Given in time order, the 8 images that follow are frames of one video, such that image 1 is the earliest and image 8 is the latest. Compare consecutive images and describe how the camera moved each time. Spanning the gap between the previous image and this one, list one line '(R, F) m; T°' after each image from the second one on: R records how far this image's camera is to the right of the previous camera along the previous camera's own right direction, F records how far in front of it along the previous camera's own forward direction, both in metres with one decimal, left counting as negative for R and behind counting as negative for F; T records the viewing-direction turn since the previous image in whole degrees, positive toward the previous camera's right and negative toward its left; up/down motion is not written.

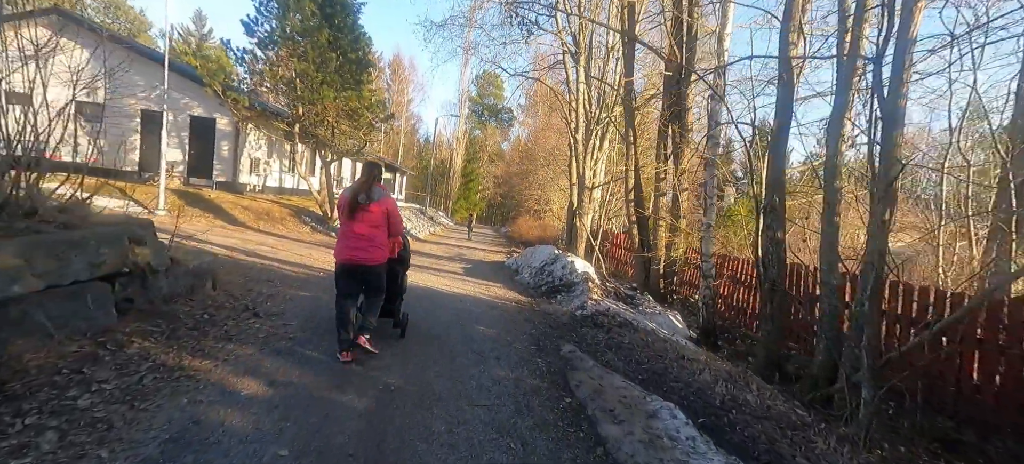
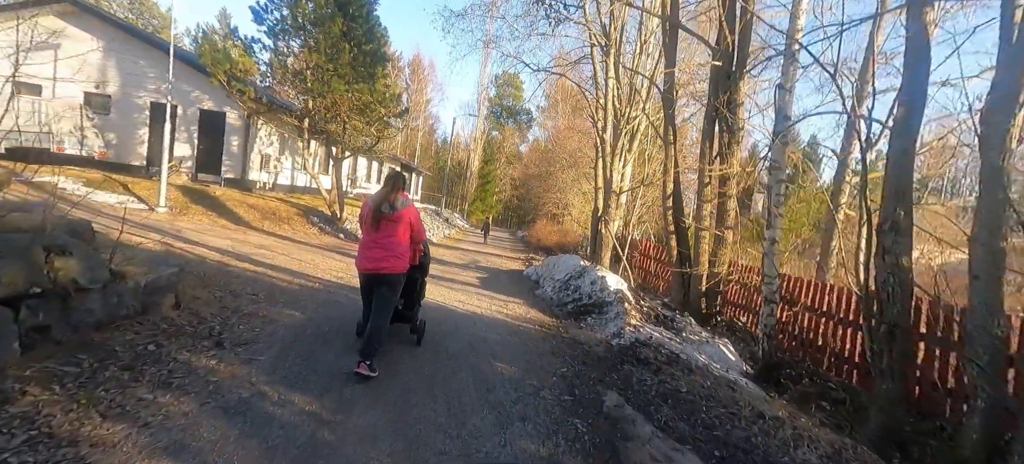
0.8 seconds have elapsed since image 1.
(-0.1, +1.0) m; -2°
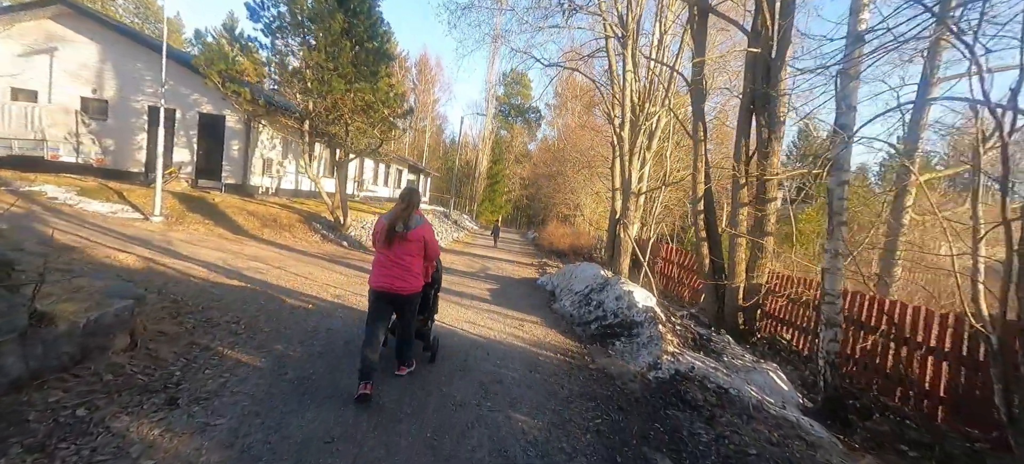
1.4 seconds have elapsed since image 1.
(-0.1, +0.8) m; -1°
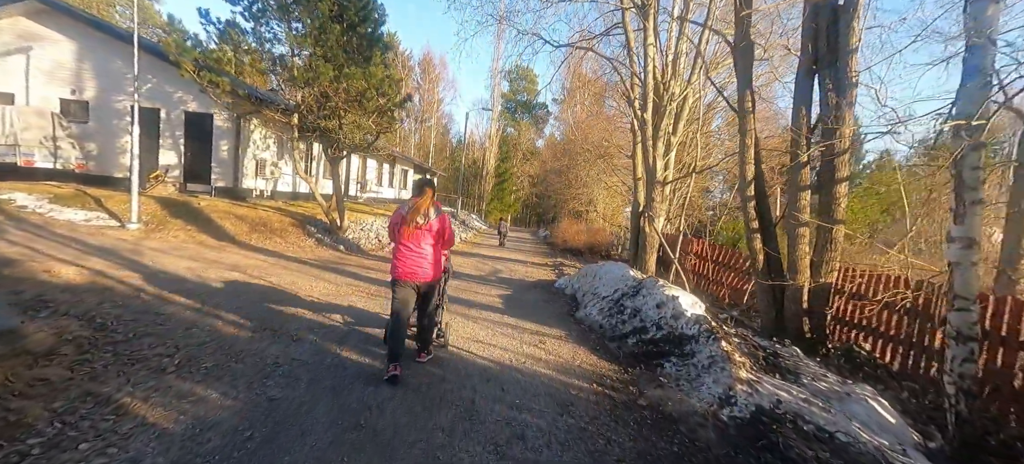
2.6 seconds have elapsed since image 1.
(-0.1, +1.2) m; -1°
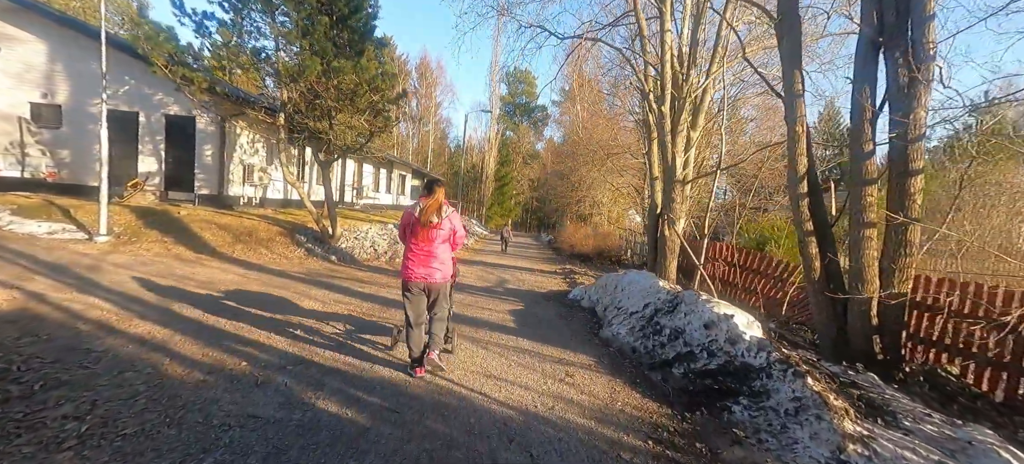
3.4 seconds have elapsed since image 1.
(-0.2, +0.9) m; 0°
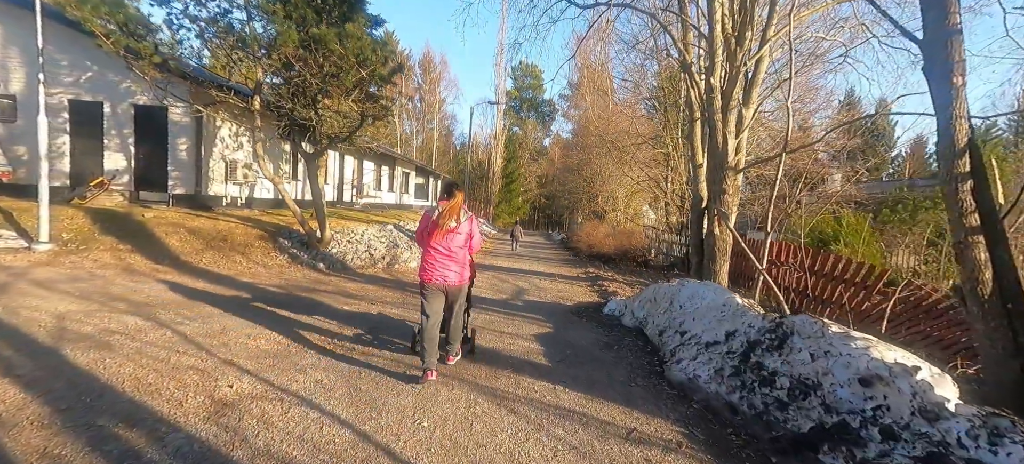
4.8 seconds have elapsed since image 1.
(-0.3, +1.6) m; -1°
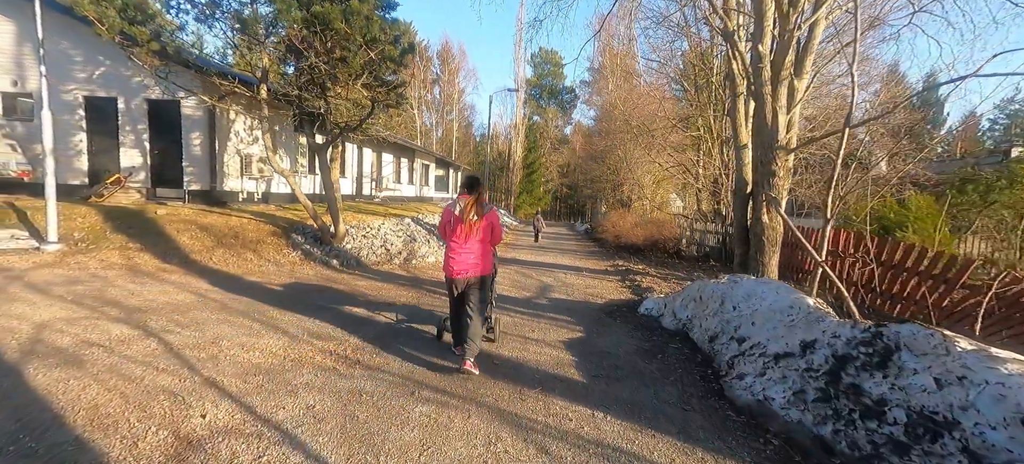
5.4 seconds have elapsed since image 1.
(0.0, +0.7) m; -3°
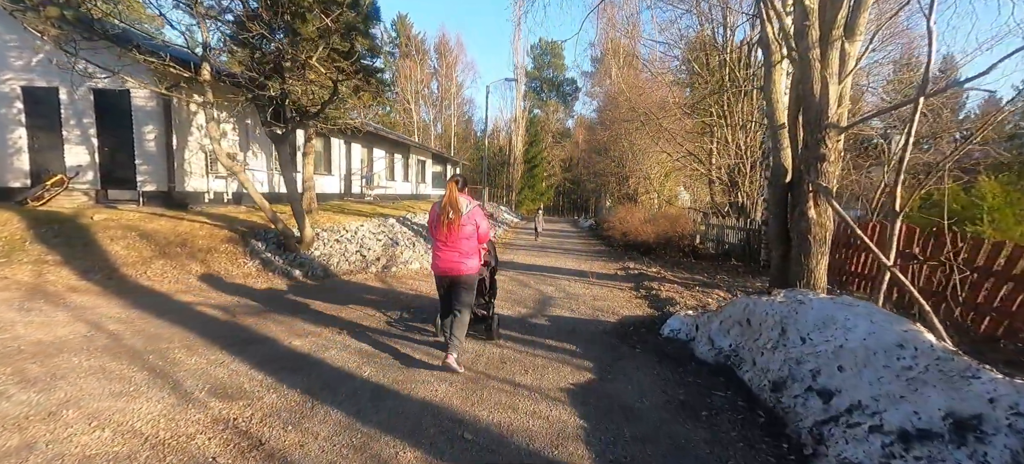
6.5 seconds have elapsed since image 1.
(+0.2, +1.3) m; -1°
